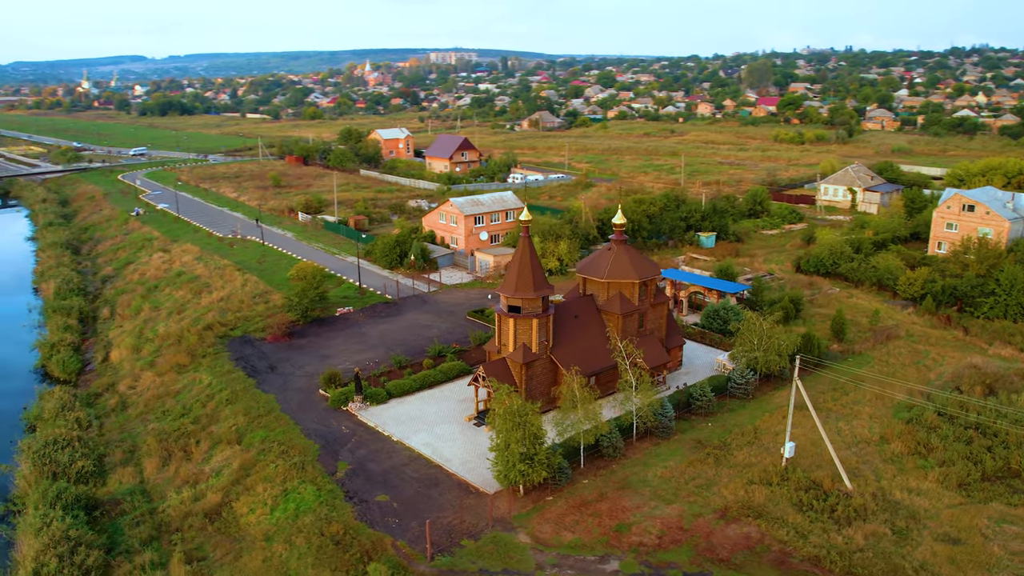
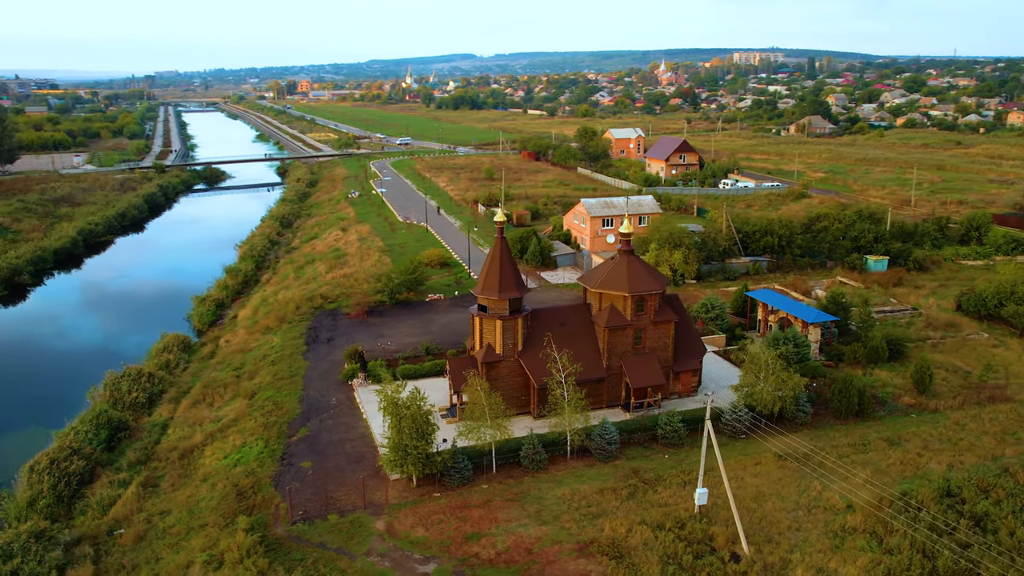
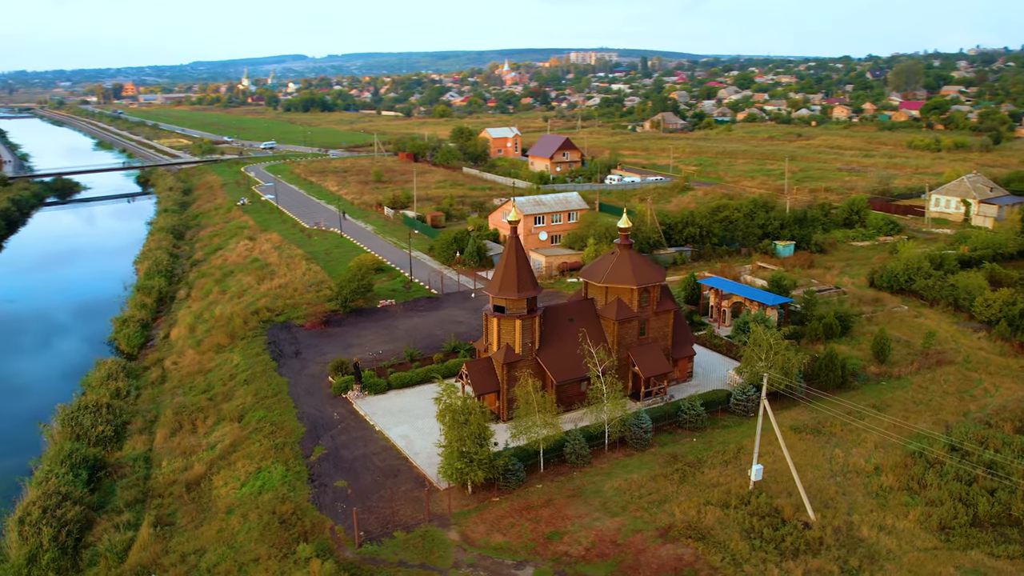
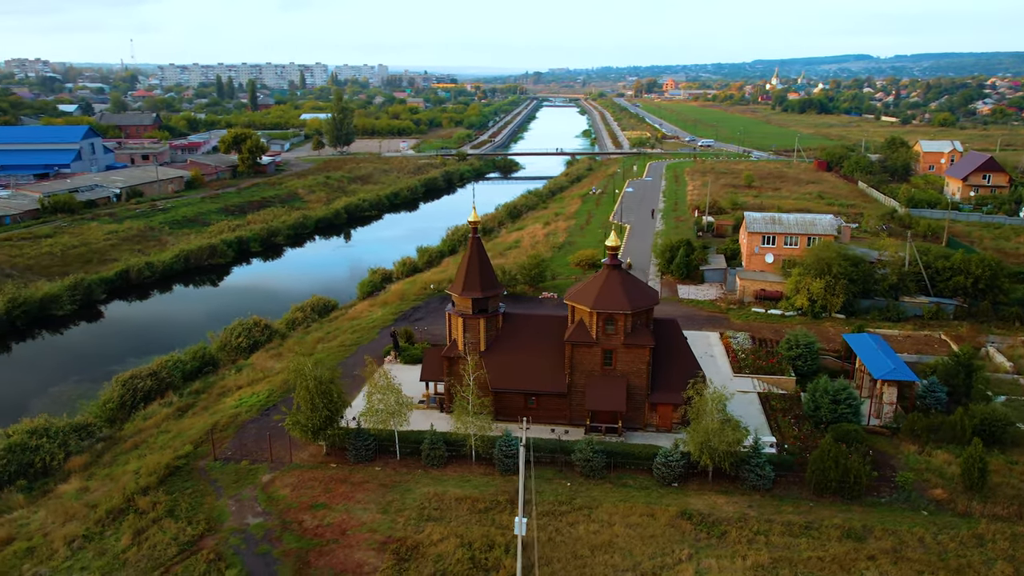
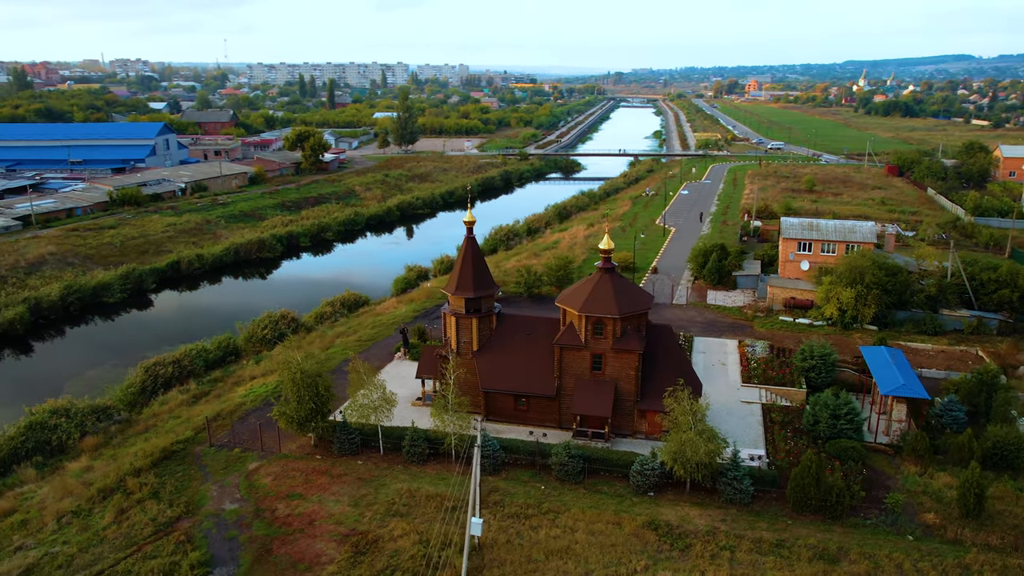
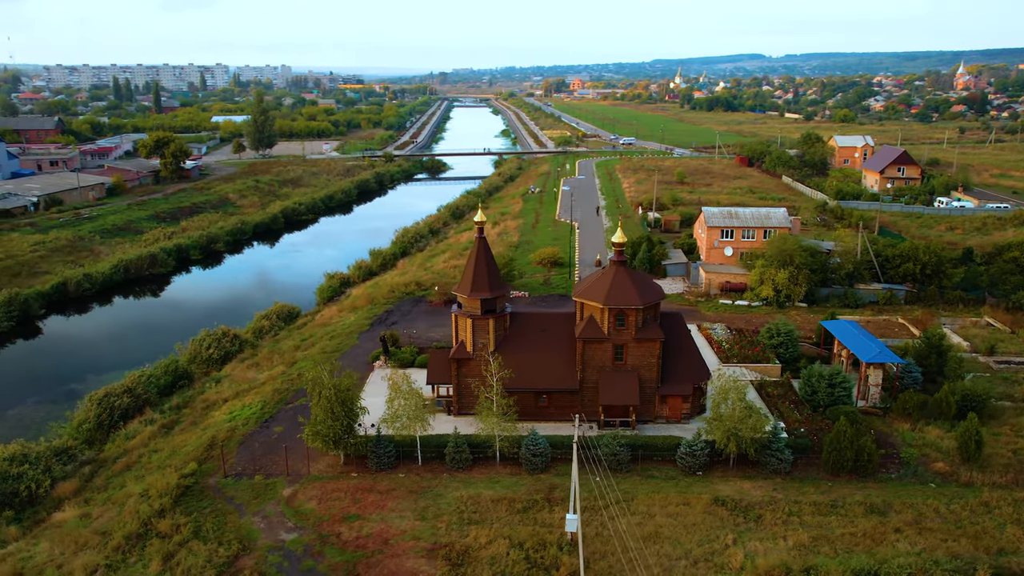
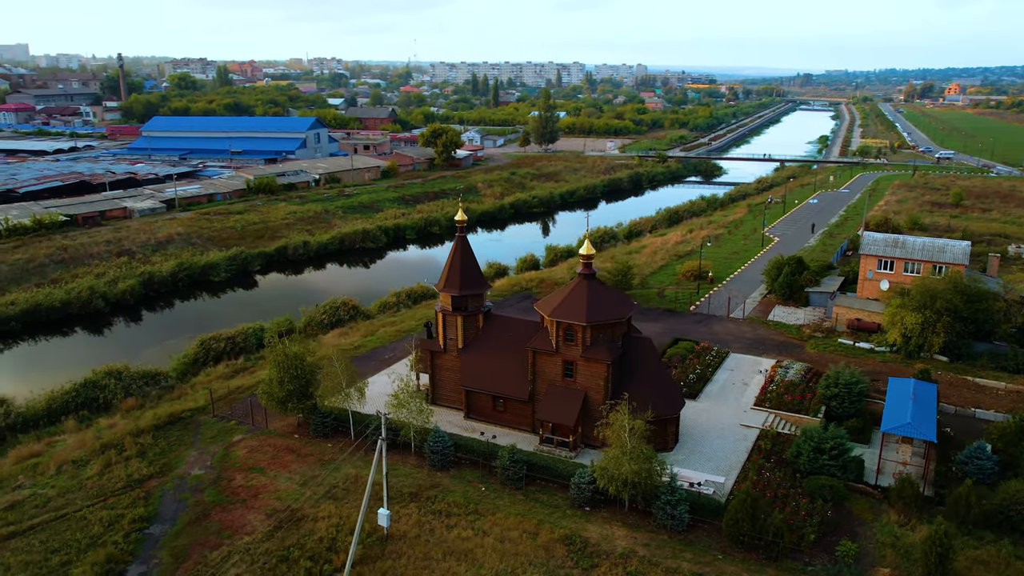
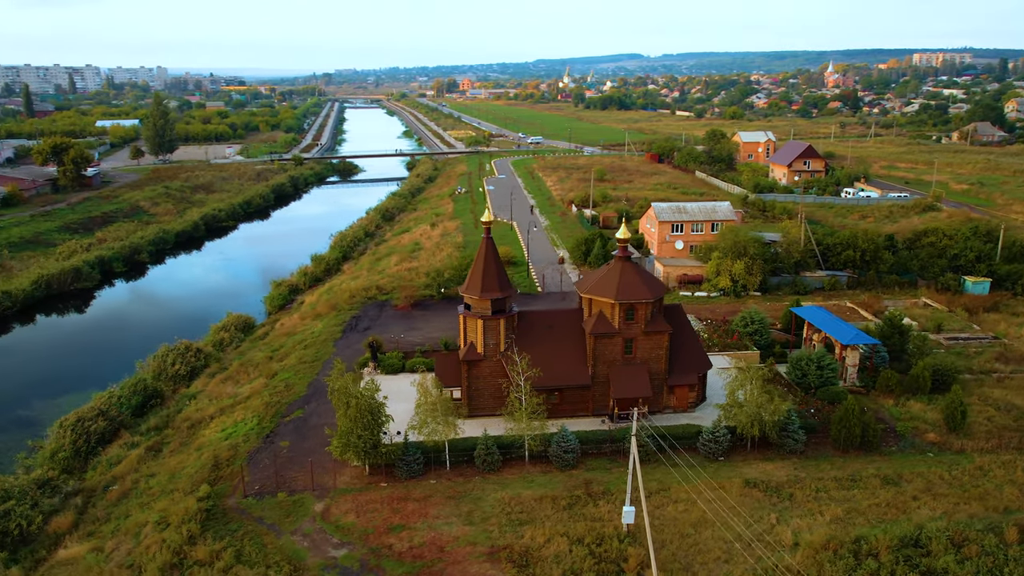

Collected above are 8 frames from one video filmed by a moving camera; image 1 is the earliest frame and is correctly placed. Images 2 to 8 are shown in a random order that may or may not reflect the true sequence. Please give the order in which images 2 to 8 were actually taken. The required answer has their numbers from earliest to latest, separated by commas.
3, 2, 8, 6, 4, 5, 7
